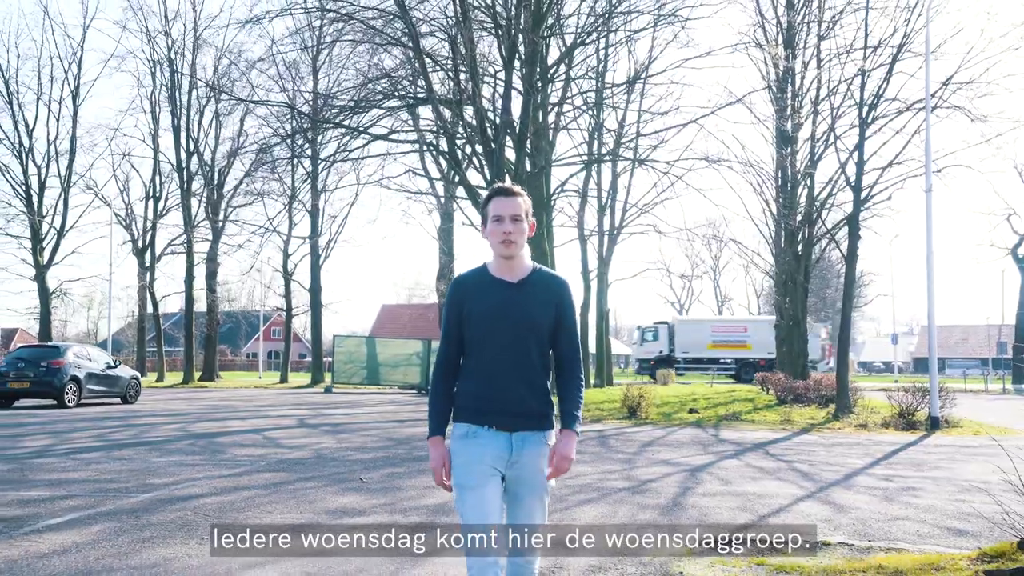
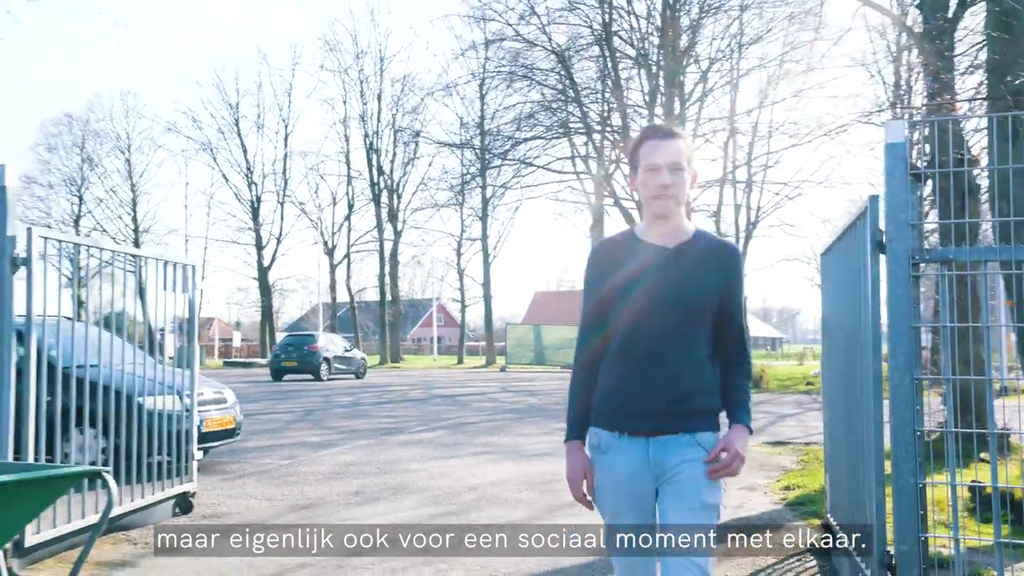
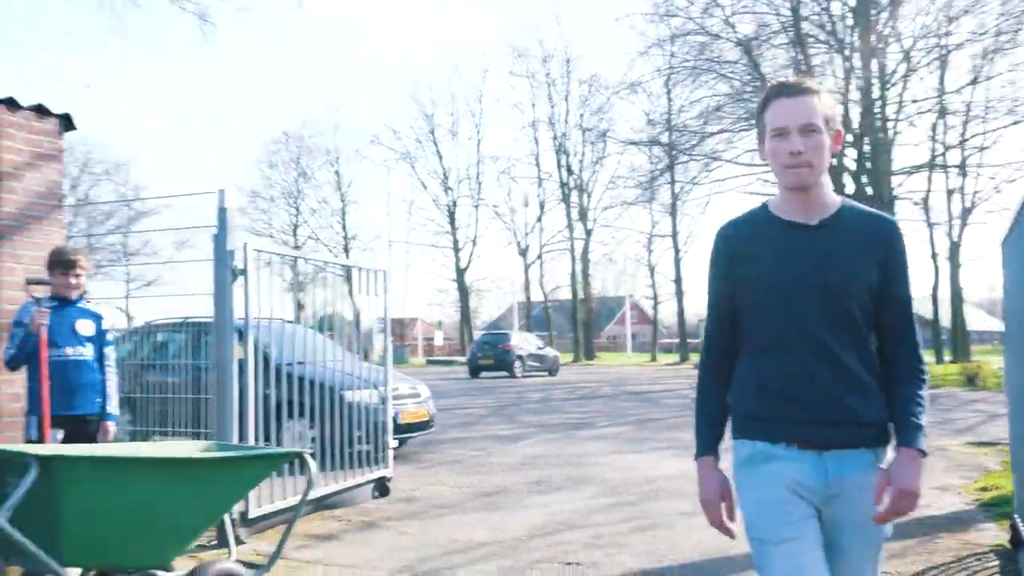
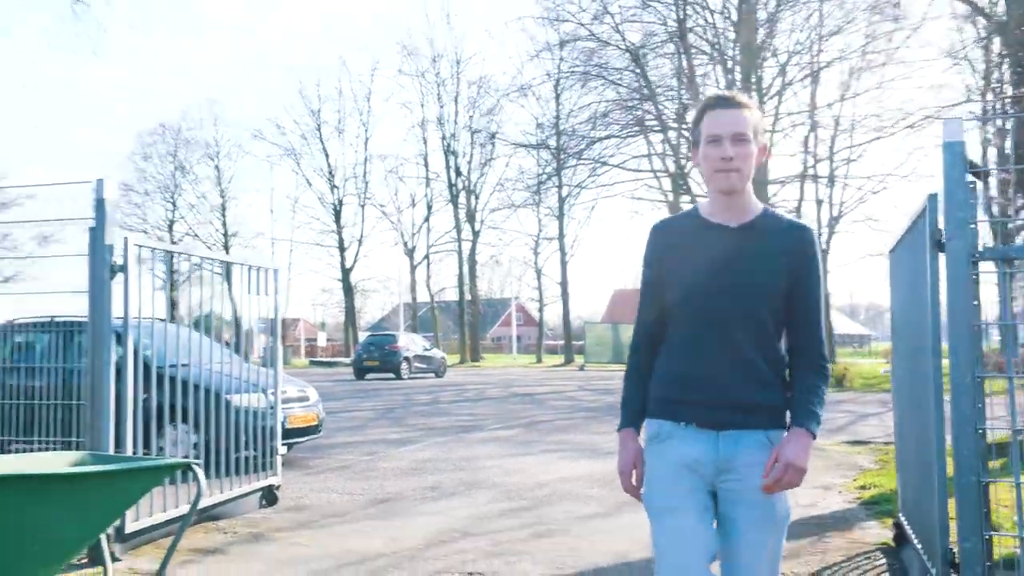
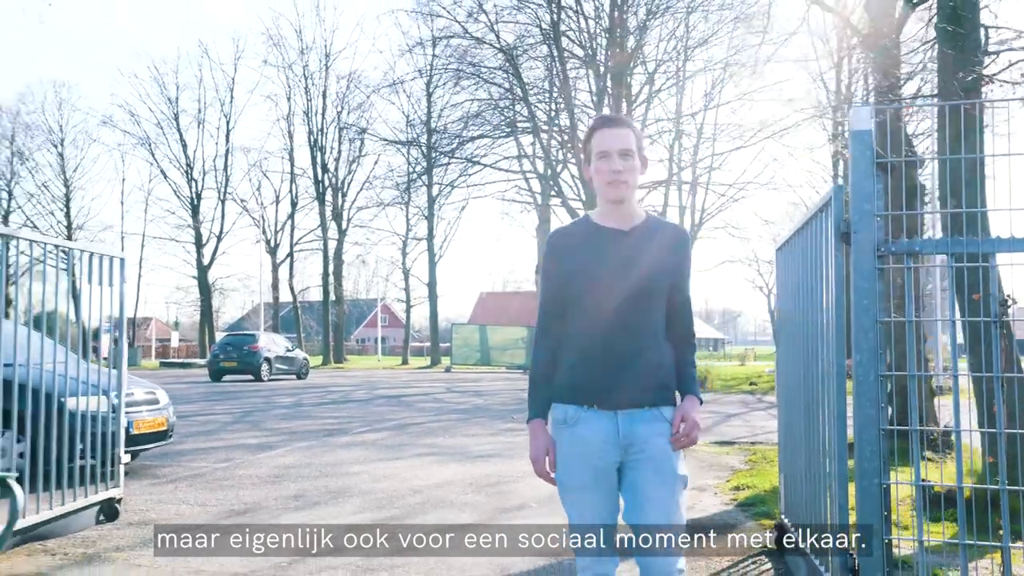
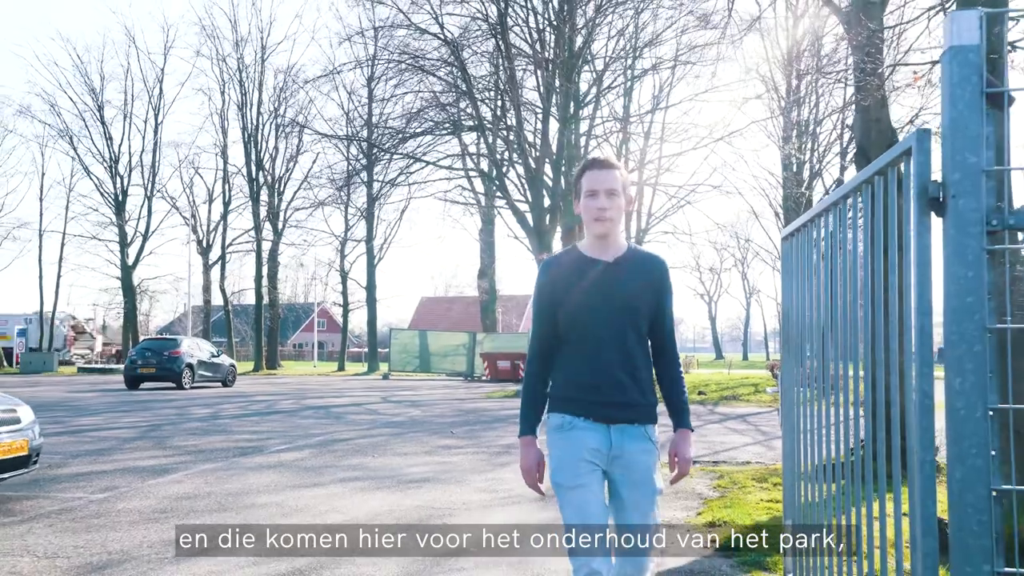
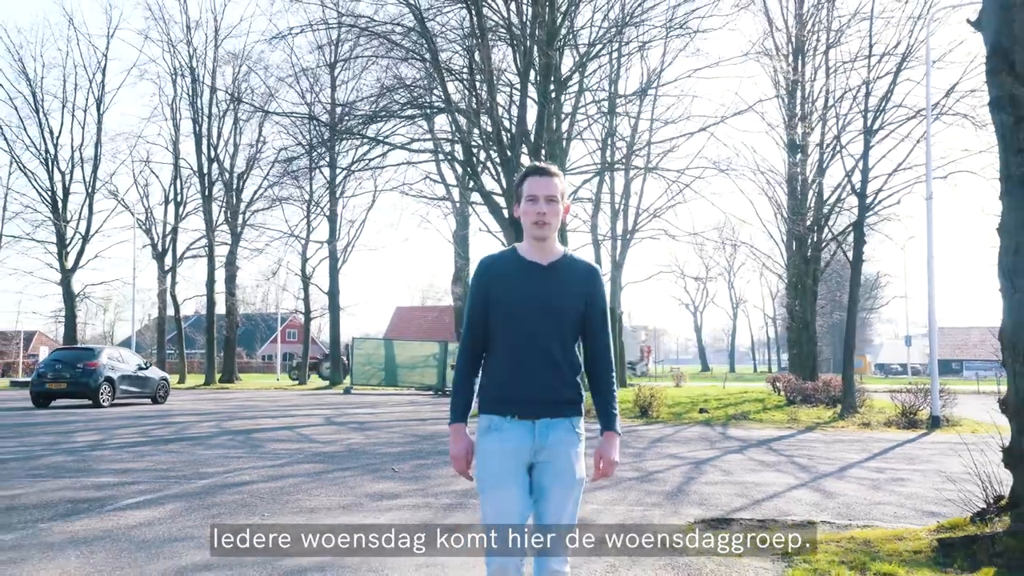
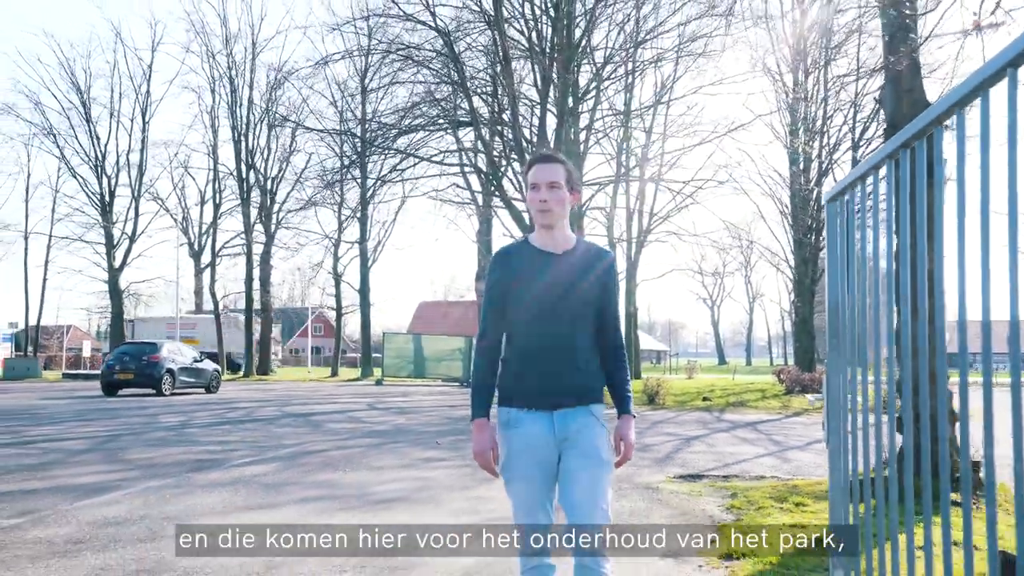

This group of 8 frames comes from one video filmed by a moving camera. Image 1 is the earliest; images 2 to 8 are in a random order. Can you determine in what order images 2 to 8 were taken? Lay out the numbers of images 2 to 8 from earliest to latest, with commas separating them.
7, 8, 6, 5, 2, 4, 3
